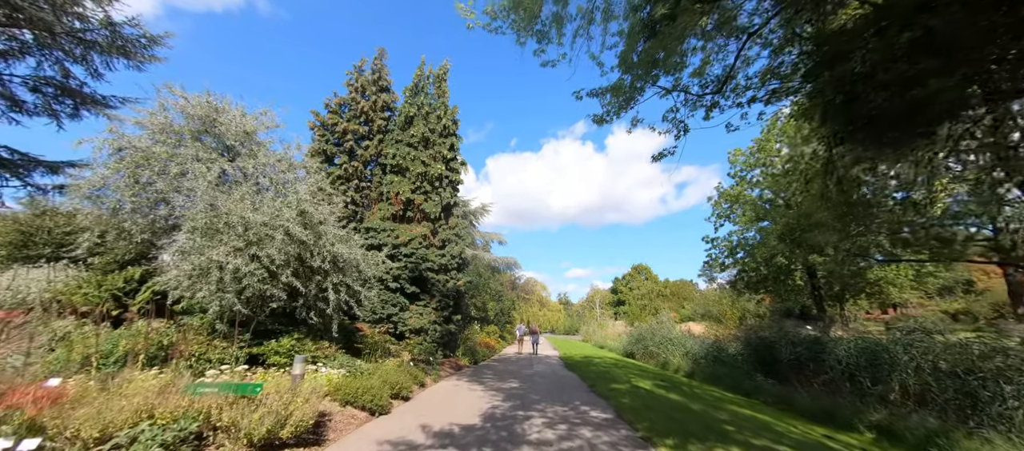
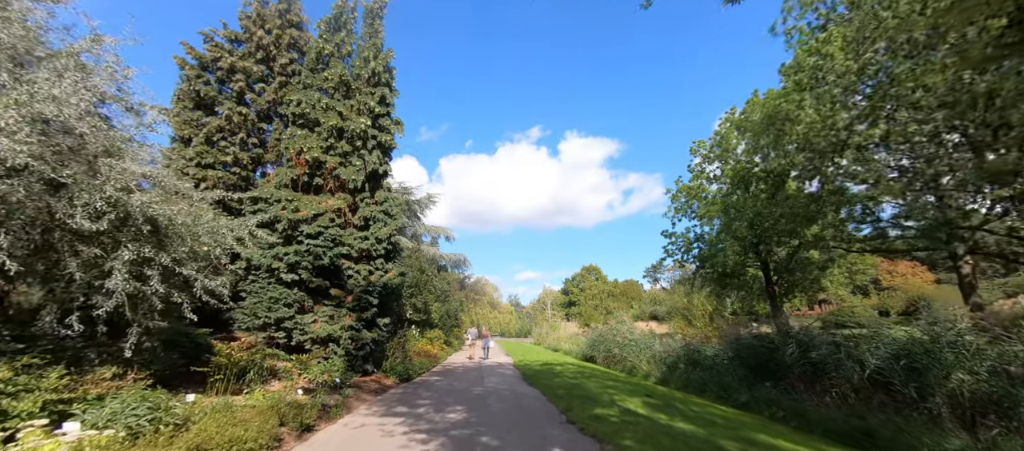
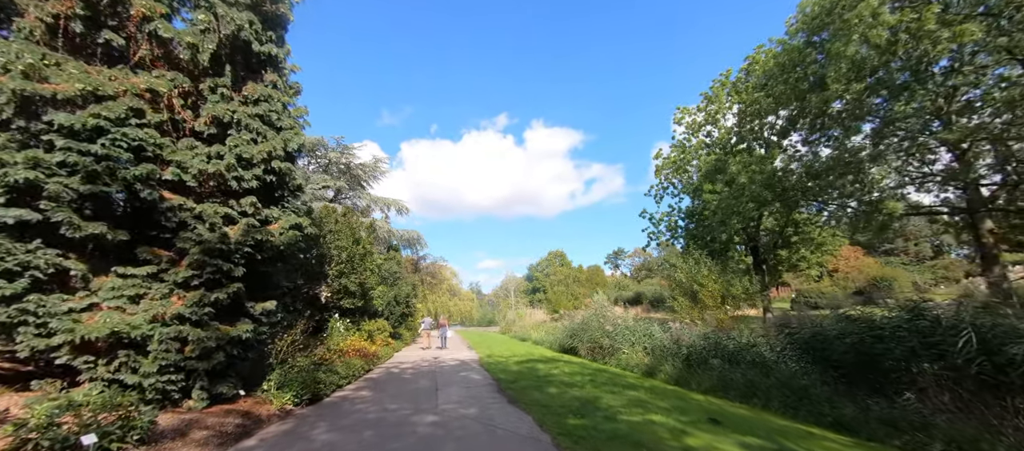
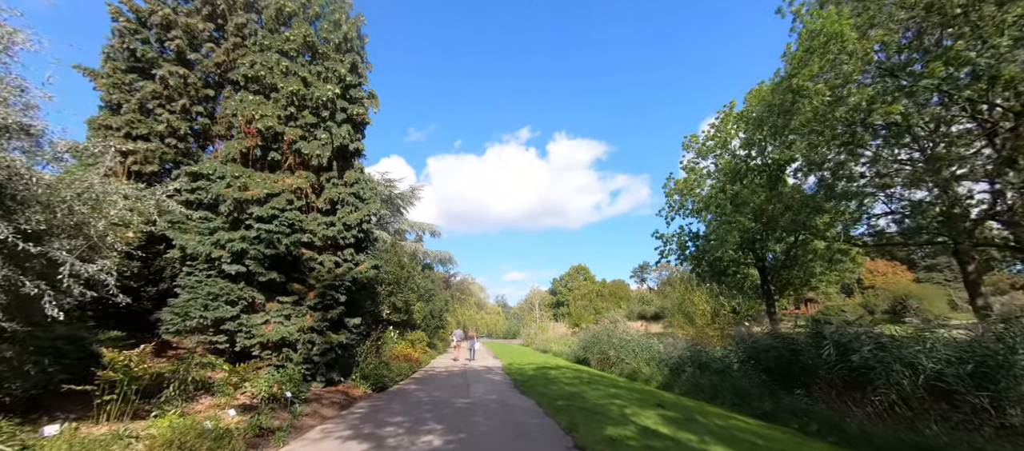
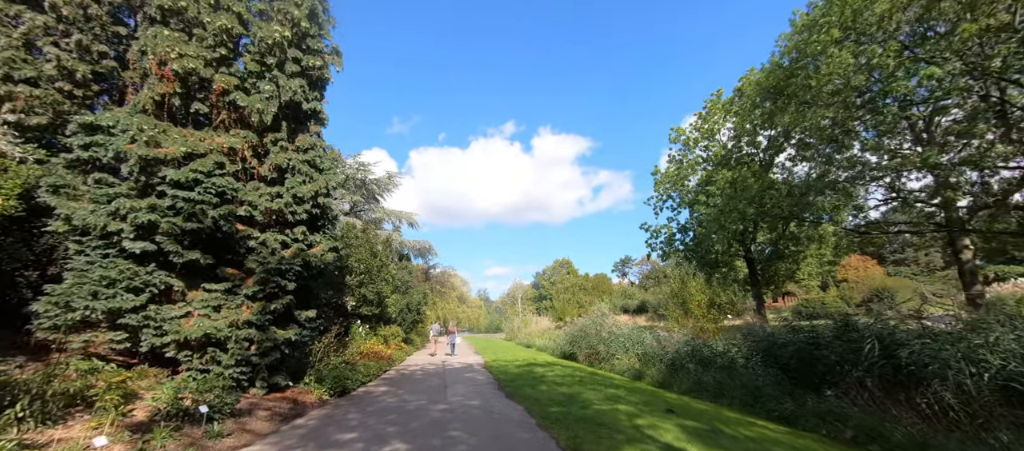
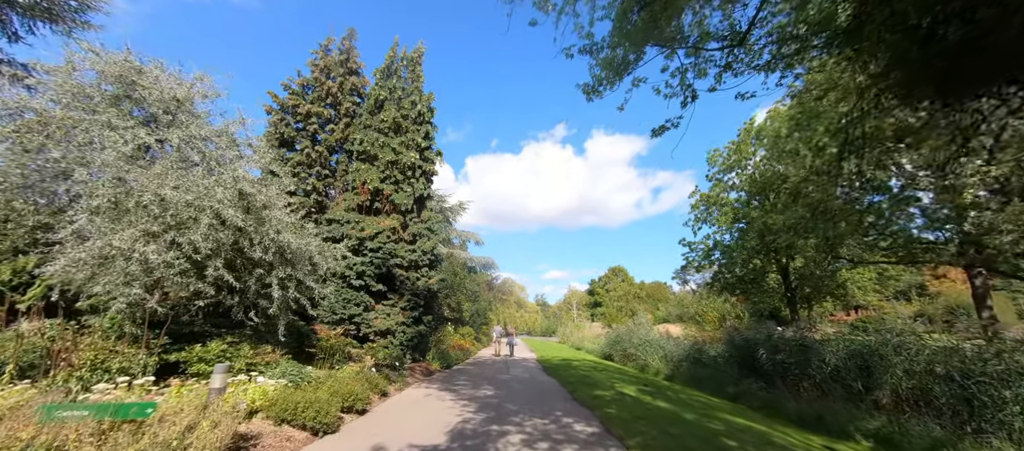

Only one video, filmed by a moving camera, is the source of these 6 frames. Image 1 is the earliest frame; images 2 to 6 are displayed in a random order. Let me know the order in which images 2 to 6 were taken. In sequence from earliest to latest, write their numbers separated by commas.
6, 2, 4, 5, 3
